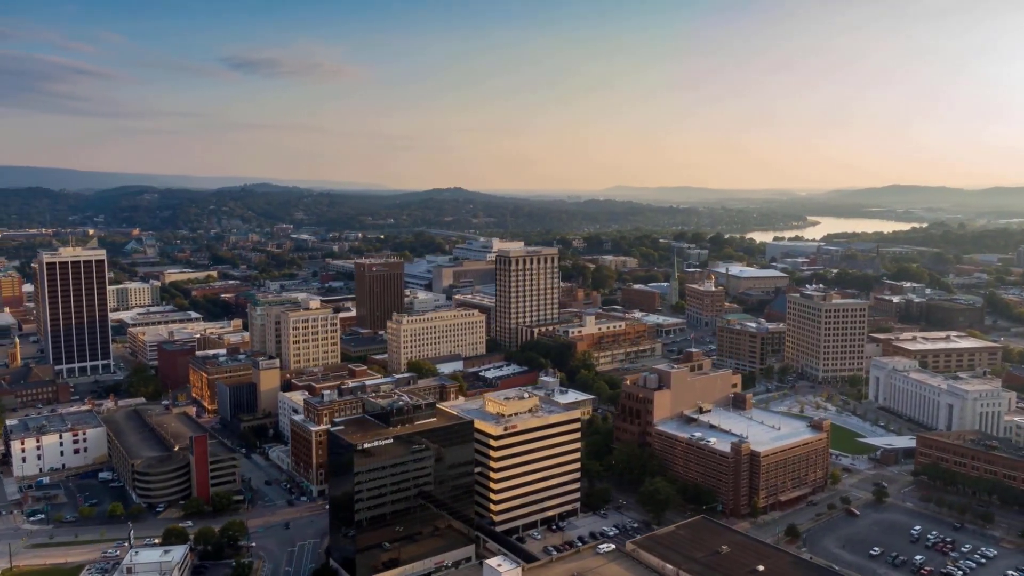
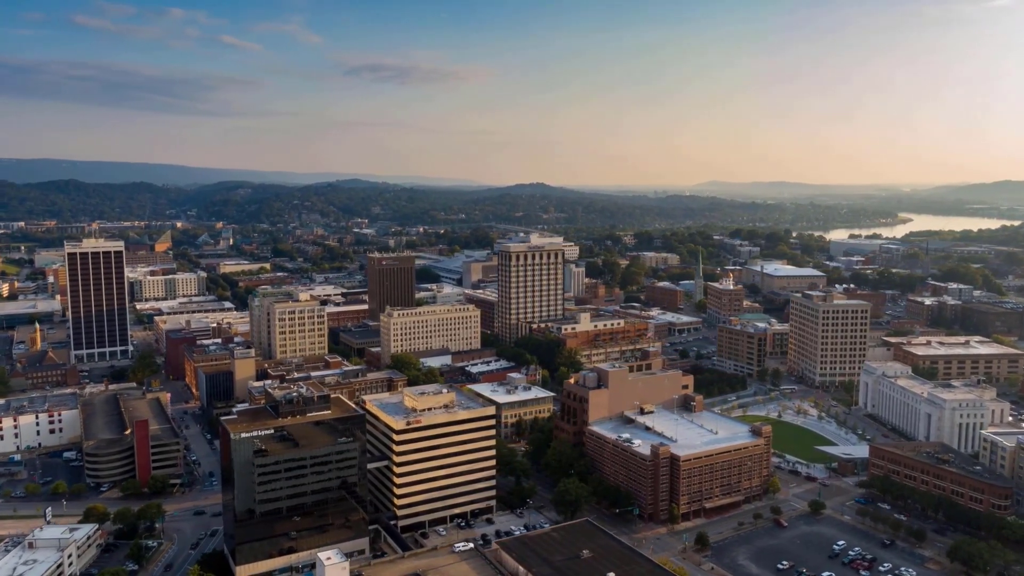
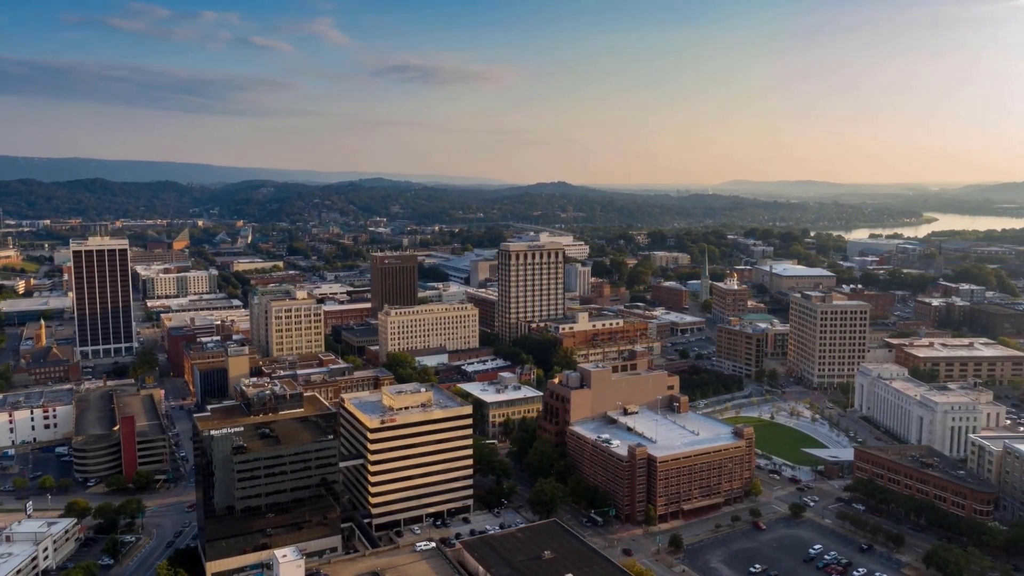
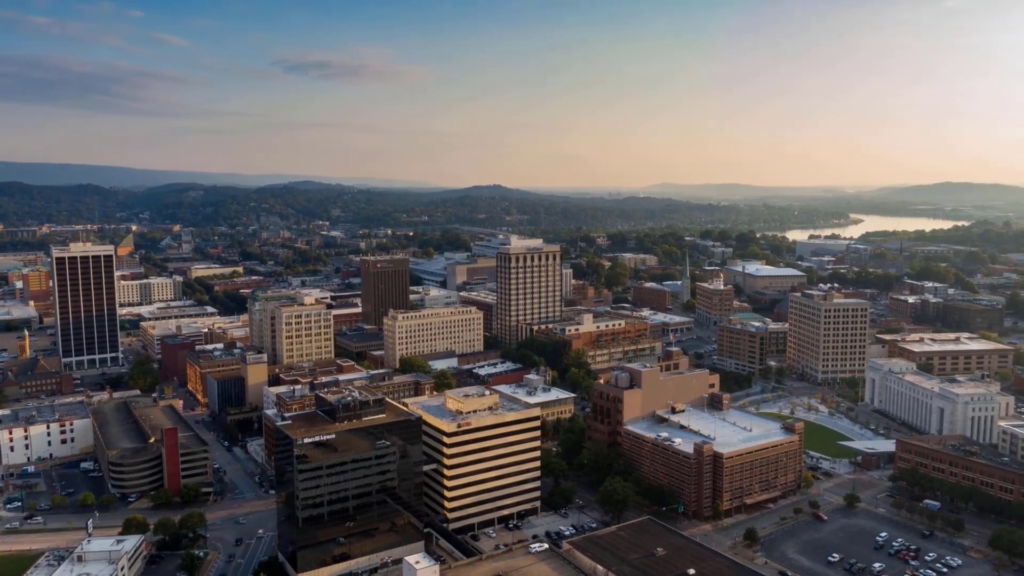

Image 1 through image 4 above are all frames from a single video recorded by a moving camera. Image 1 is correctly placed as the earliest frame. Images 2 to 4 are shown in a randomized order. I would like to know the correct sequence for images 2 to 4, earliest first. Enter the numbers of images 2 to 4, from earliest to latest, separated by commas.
4, 2, 3
